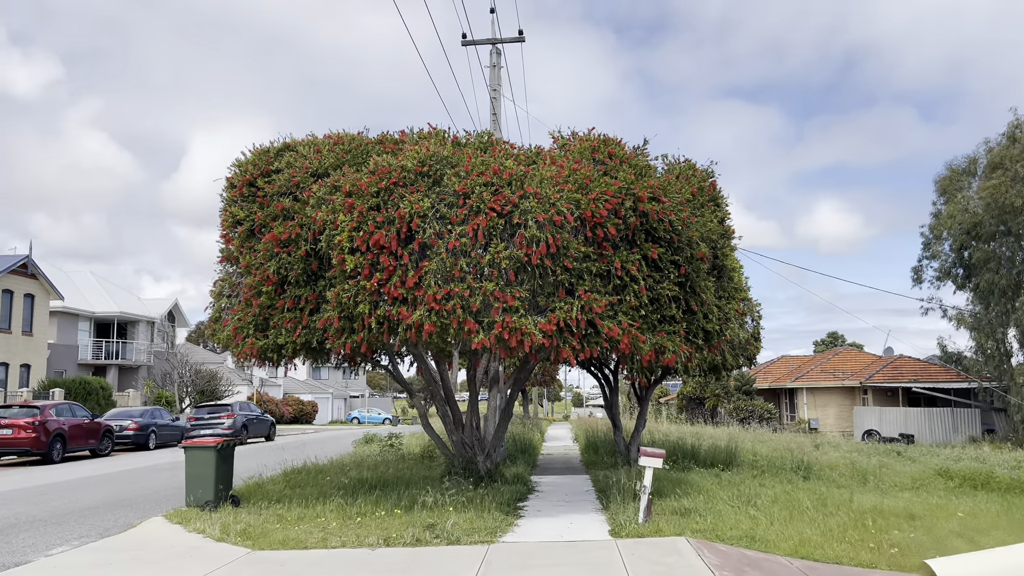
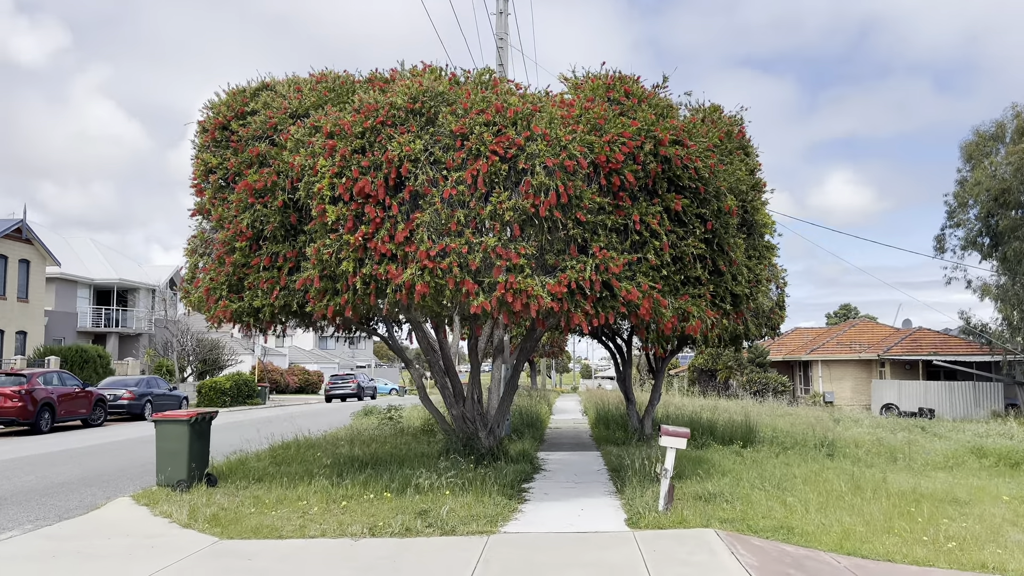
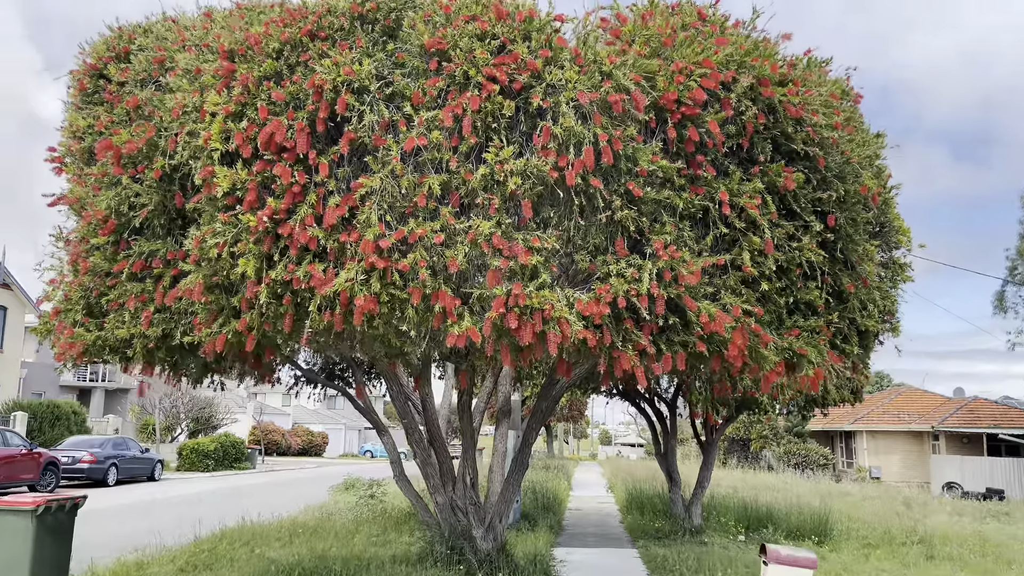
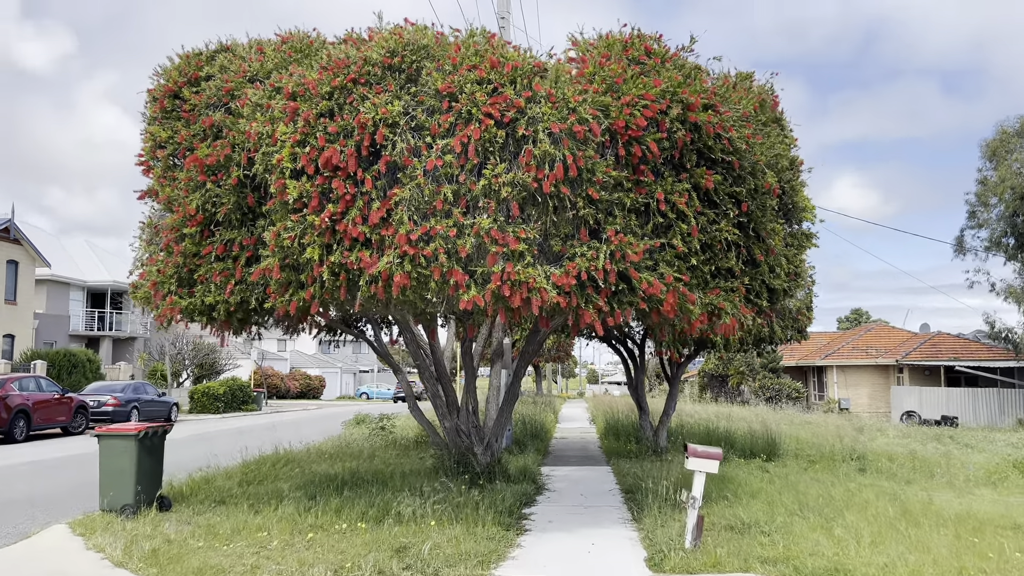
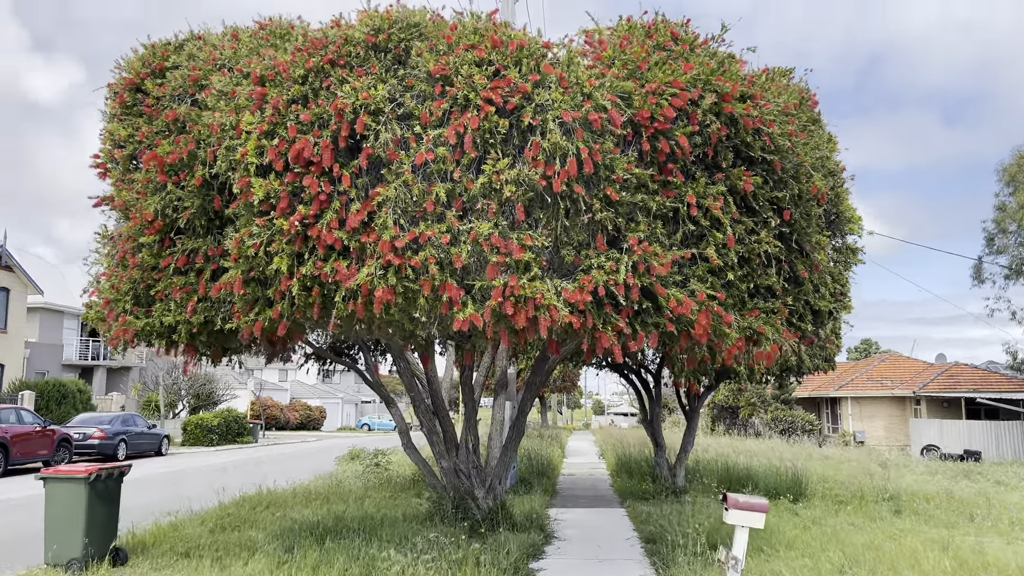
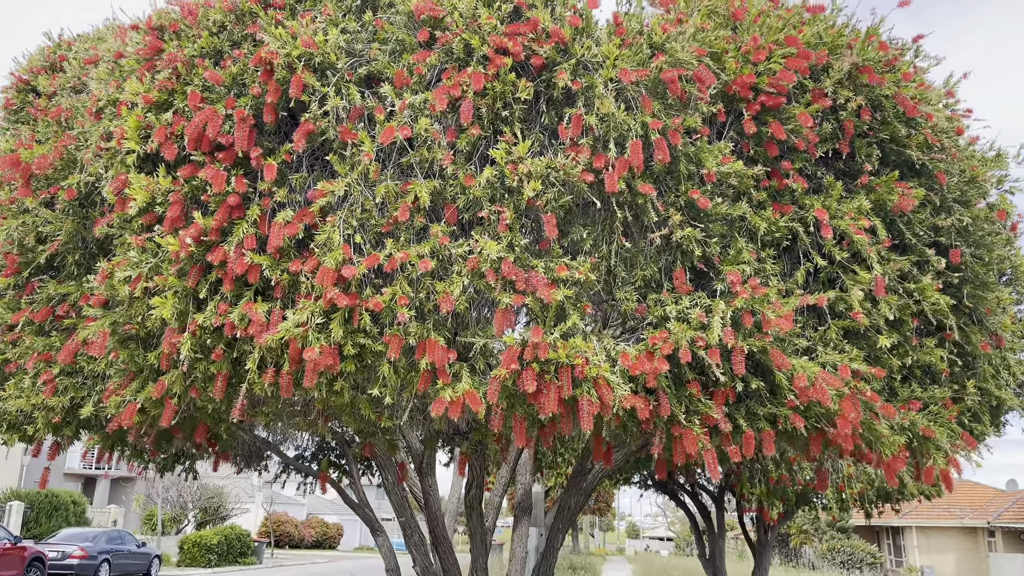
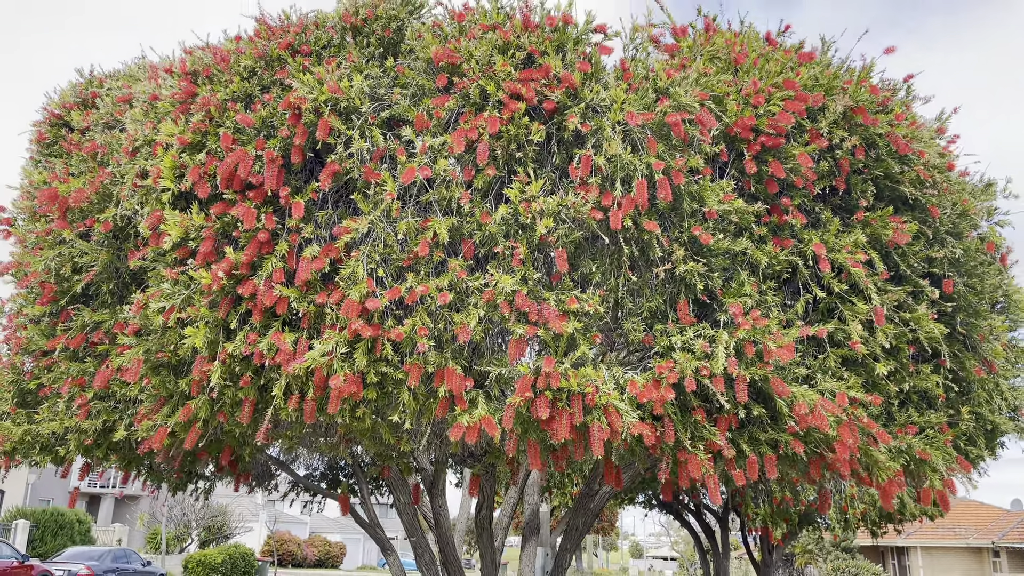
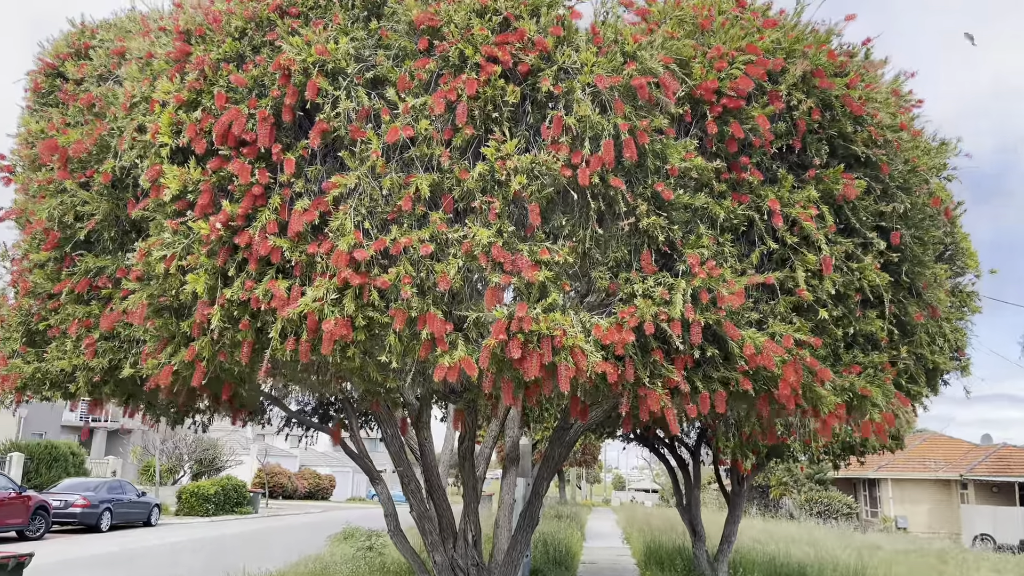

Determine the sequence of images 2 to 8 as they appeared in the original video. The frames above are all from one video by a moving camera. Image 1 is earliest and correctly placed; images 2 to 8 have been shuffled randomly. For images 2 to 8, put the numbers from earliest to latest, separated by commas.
2, 4, 5, 3, 8, 6, 7
